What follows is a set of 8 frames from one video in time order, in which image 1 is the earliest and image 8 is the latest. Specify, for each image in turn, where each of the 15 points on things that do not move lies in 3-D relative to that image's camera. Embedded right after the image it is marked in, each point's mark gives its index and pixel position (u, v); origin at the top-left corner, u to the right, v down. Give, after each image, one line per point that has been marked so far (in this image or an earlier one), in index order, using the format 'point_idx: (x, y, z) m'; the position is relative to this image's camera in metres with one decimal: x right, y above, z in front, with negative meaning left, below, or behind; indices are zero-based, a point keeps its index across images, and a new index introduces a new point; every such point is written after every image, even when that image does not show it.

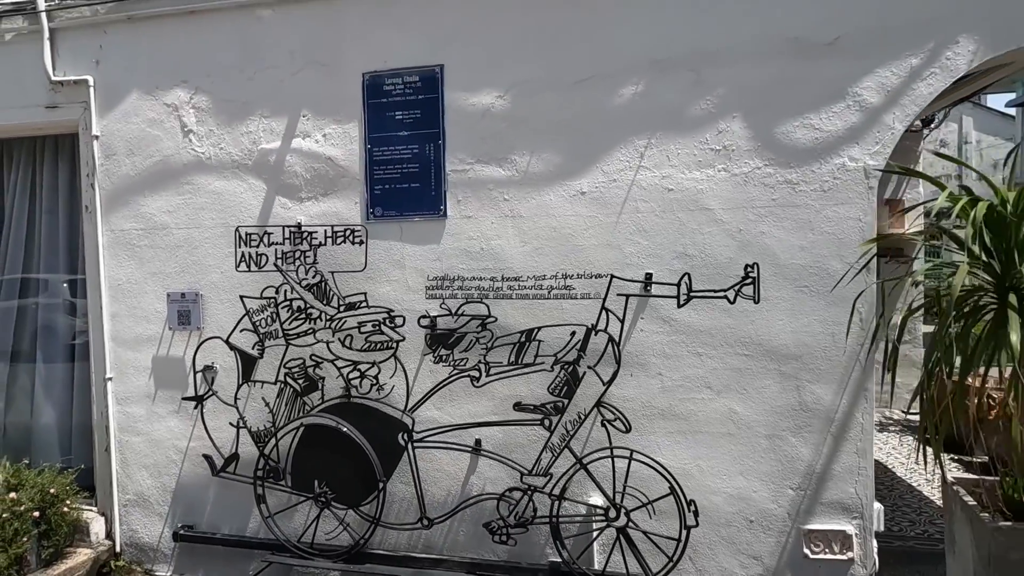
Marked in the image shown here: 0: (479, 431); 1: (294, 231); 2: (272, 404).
0: (-0.1, -0.7, +3.2) m
1: (-1.1, +0.3, +3.4) m
2: (-1.3, -0.6, +3.4) m
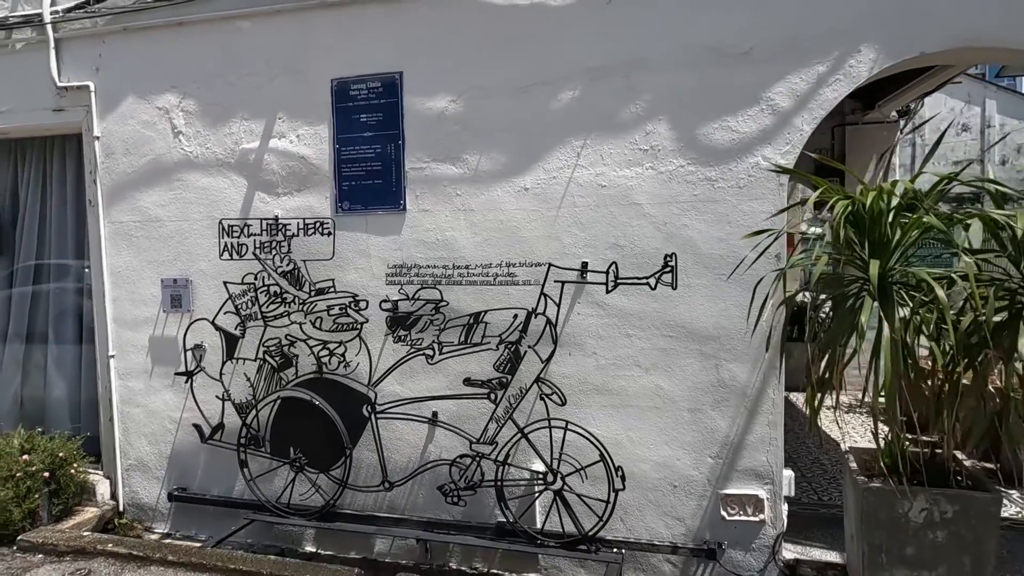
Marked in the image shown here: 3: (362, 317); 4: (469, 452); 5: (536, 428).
0: (-0.4, -0.6, +3.6) m
1: (-1.4, +0.4, +3.8) m
2: (-1.5, -0.5, +3.8) m
3: (-0.8, -0.2, +3.6) m
4: (-0.2, -0.9, +3.5) m
5: (+0.1, -0.7, +3.4) m
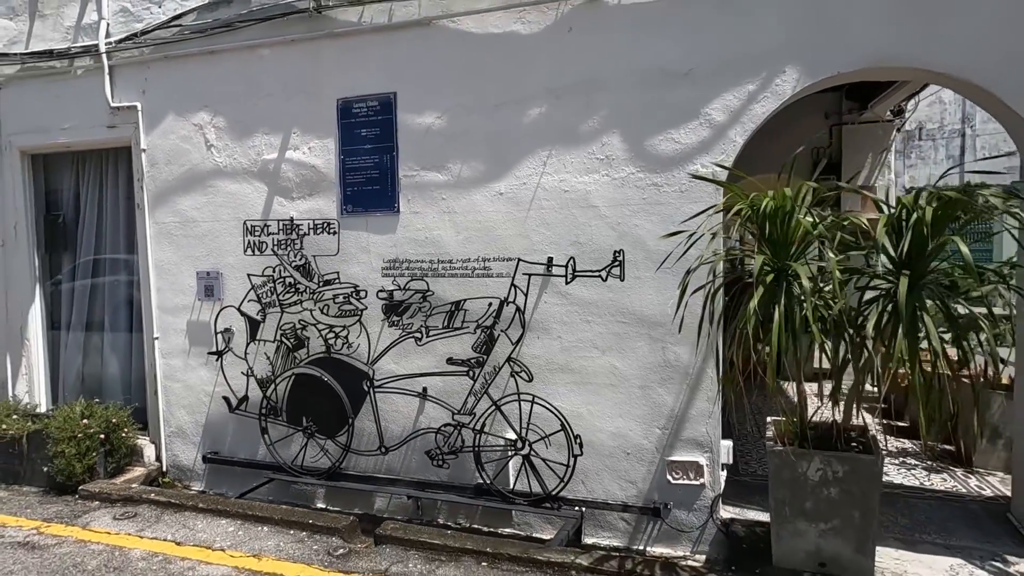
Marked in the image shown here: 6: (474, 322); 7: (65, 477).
0: (-0.5, -0.6, +4.1) m
1: (-1.5, +0.4, +4.4) m
2: (-1.6, -0.5, +4.5) m
3: (-1.0, -0.1, +4.2) m
4: (-0.4, -0.8, +4.1) m
5: (0.0, -0.7, +3.9) m
6: (-0.2, -0.2, +4.0) m
7: (-3.1, -1.3, +4.5) m
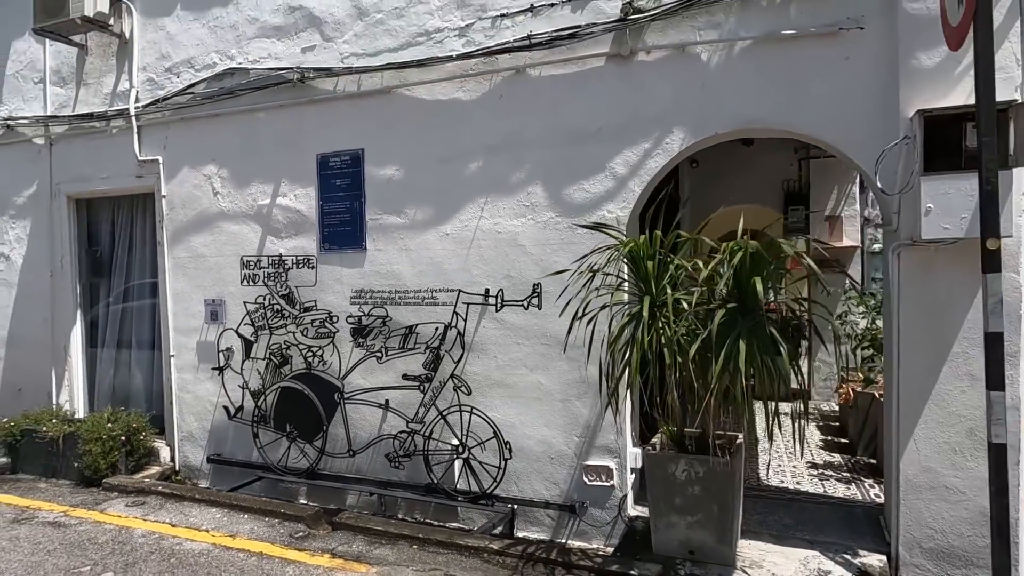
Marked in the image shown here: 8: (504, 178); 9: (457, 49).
0: (-0.9, -0.8, +4.8) m
1: (-1.9, +0.2, +5.2) m
2: (-2.0, -0.7, +5.2) m
3: (-1.3, -0.3, +5.0) m
4: (-0.8, -1.0, +4.7) m
5: (-0.4, -0.9, +4.6) m
6: (-0.6, -0.4, +4.7) m
7: (-3.4, -1.5, +5.4) m
8: (0.0, +0.7, +4.4) m
9: (-0.4, +1.6, +4.5) m
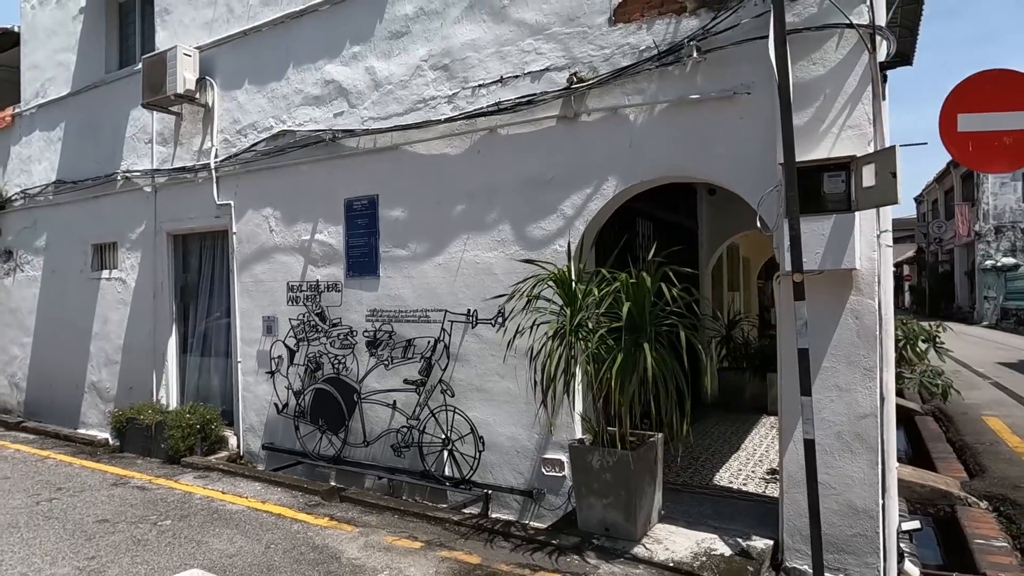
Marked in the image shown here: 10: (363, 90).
0: (-1.1, -0.9, +5.8) m
1: (-1.9, 0.0, +6.4) m
2: (-2.0, -0.9, +6.4) m
3: (-1.4, -0.5, +6.1) m
4: (-0.9, -1.2, +5.7) m
5: (-0.6, -1.0, +5.6) m
6: (-0.8, -0.6, +5.7) m
7: (-3.5, -1.7, +6.8) m
8: (-0.3, +0.6, +5.4) m
9: (-0.5, +1.5, +5.6) m
10: (-1.4, +1.8, +6.1) m
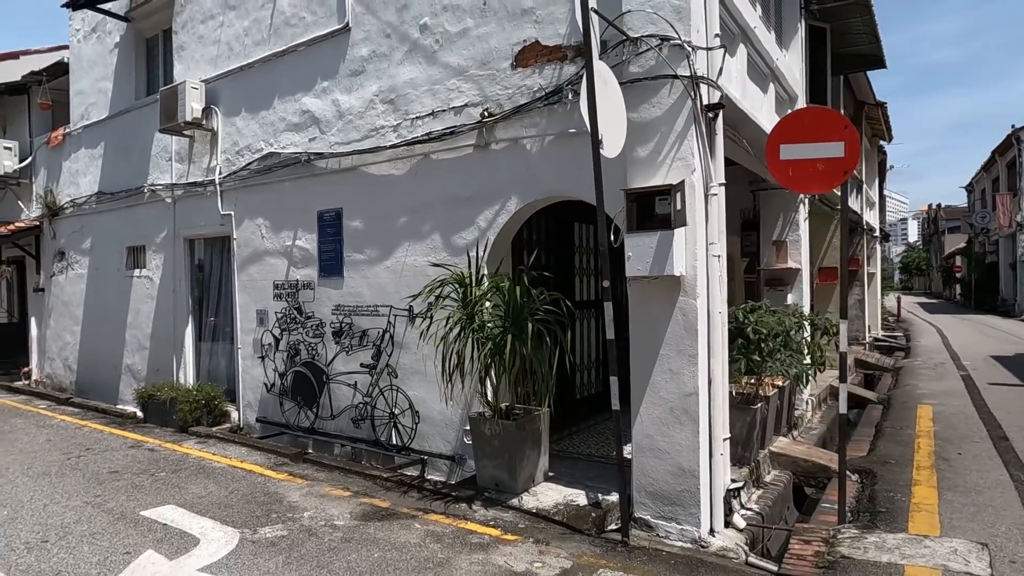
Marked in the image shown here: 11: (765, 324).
0: (-1.7, -0.9, +7.0) m
1: (-2.5, +0.1, +7.6) m
2: (-2.6, -0.8, +7.6) m
3: (-2.0, -0.5, +7.2) m
4: (-1.5, -1.2, +6.9) m
5: (-1.2, -1.0, +6.6) m
6: (-1.4, -0.6, +6.8) m
7: (-4.0, -1.6, +8.1) m
8: (-0.9, +0.6, +6.4) m
9: (-1.2, +1.5, +6.6) m
10: (-2.0, +1.8, +7.2) m
11: (+2.4, -0.3, +6.3) m
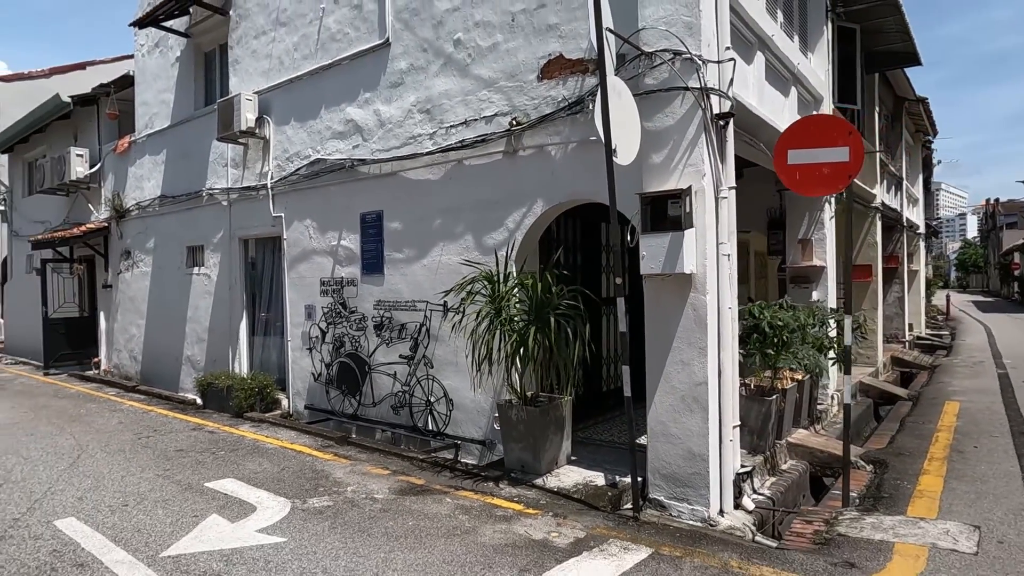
0: (-1.4, -0.9, +7.5) m
1: (-2.1, +0.1, +8.2) m
2: (-2.2, -0.8, +8.2) m
3: (-1.7, -0.4, +7.8) m
4: (-1.2, -1.1, +7.4) m
5: (-0.9, -1.0, +7.2) m
6: (-1.1, -0.5, +7.3) m
7: (-3.6, -1.6, +8.8) m
8: (-0.6, +0.6, +6.9) m
9: (-0.9, +1.5, +7.1) m
10: (-1.6, +1.9, +7.8) m
11: (+2.7, -0.3, +6.5) m
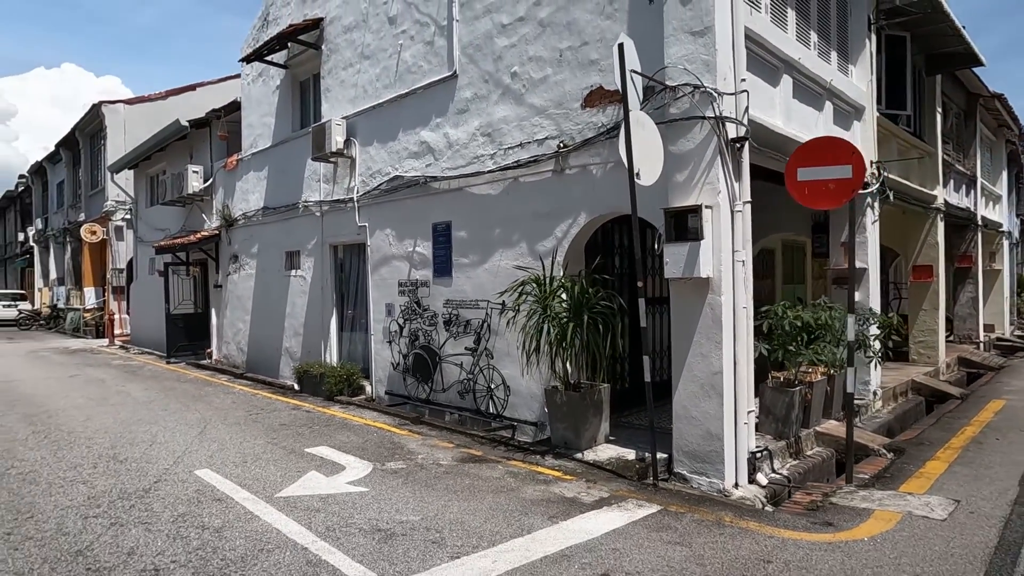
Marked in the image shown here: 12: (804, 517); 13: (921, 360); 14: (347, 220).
0: (-0.7, -0.9, +8.6) m
1: (-1.4, +0.1, +9.3) m
2: (-1.5, -0.8, +9.4) m
3: (-1.0, -0.4, +8.9) m
4: (-0.6, -1.1, +8.5) m
5: (-0.3, -1.0, +8.2) m
6: (-0.5, -0.5, +8.4) m
7: (-2.8, -1.6, +10.1) m
8: (0.0, +0.6, +7.9) m
9: (-0.3, +1.5, +8.2) m
10: (-0.9, +1.9, +8.9) m
11: (+3.2, -0.3, +7.2) m
12: (+2.1, -1.7, +4.8) m
13: (+7.7, -1.4, +12.5) m
14: (-2.7, +1.1, +10.7) m
